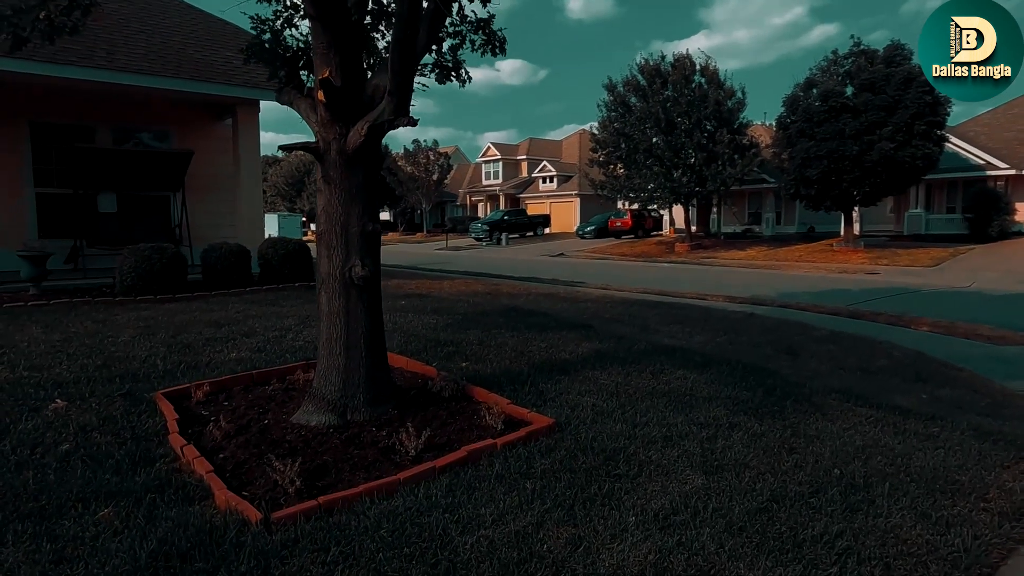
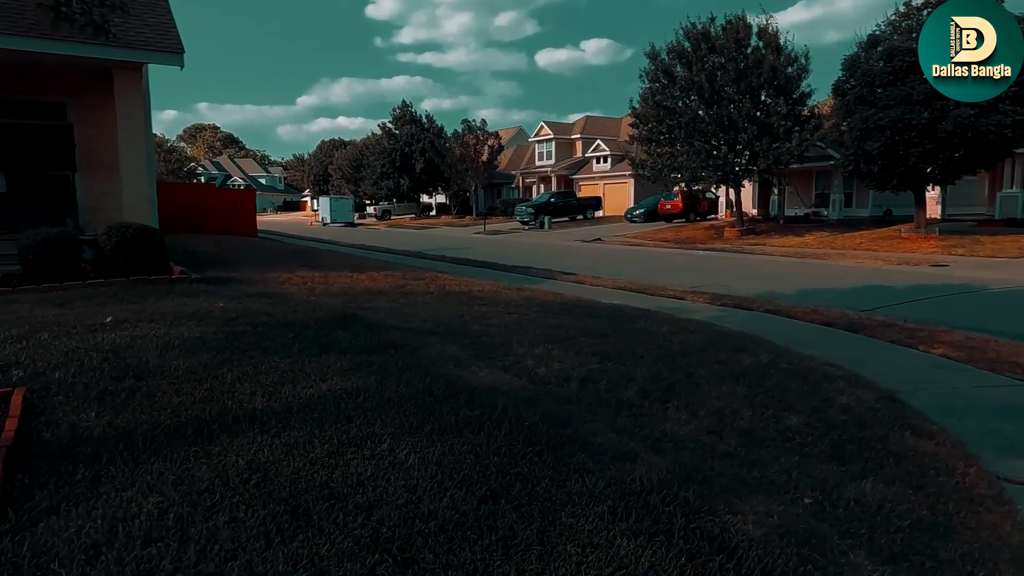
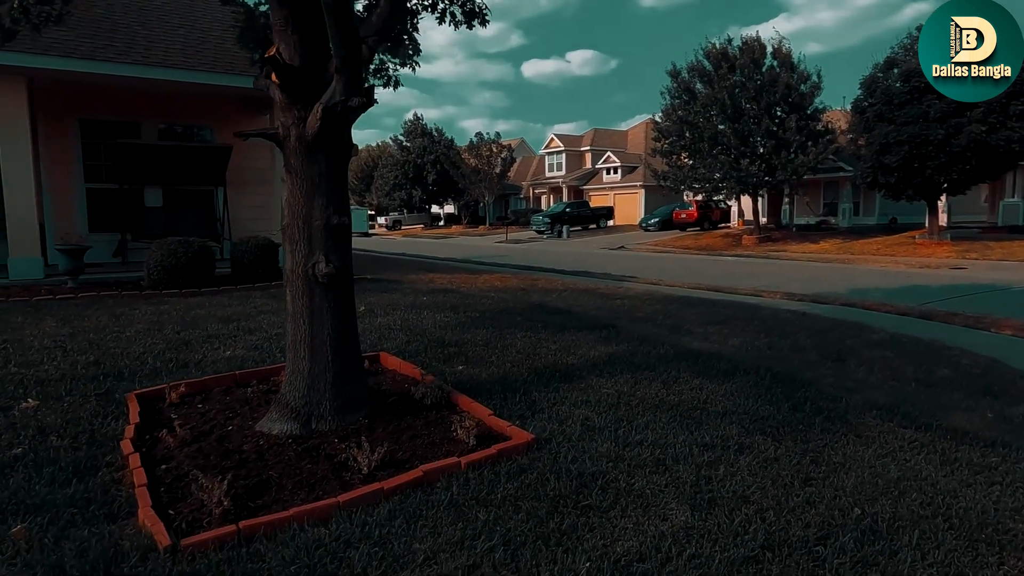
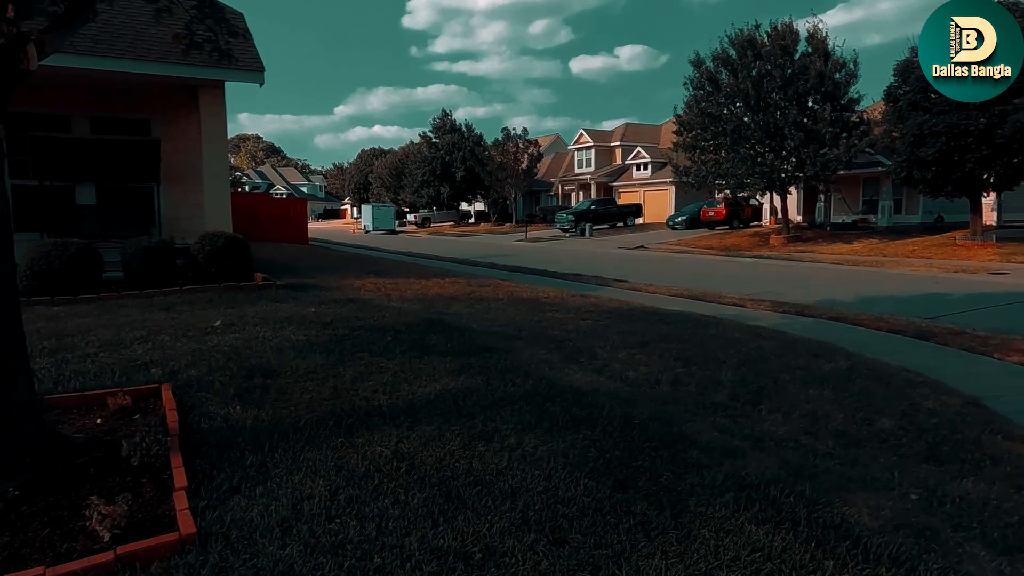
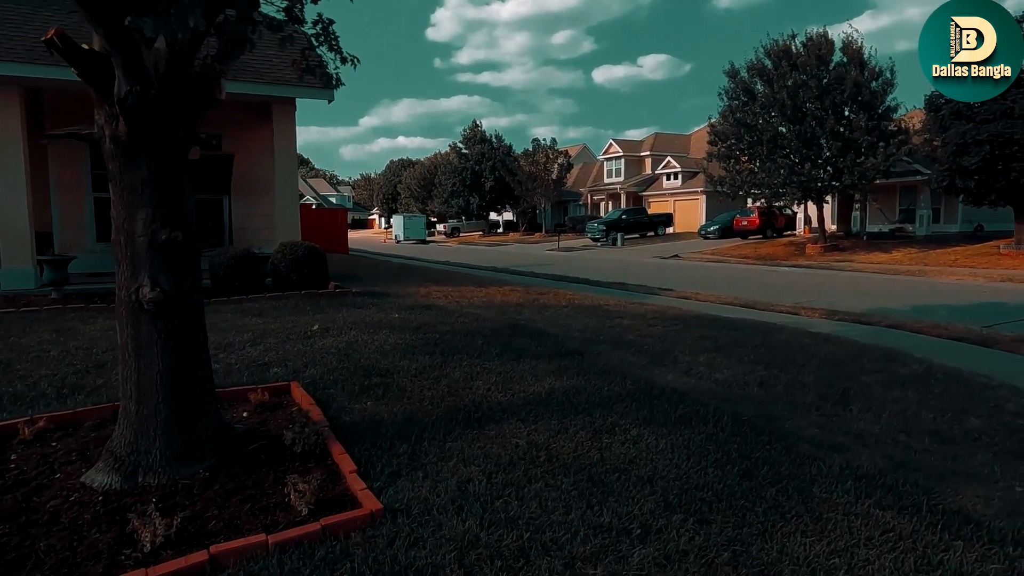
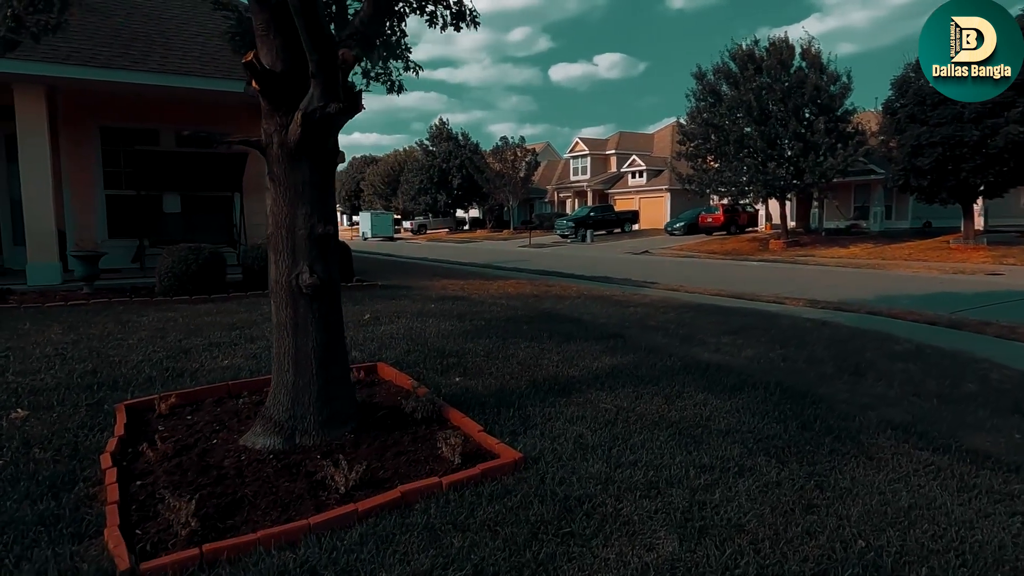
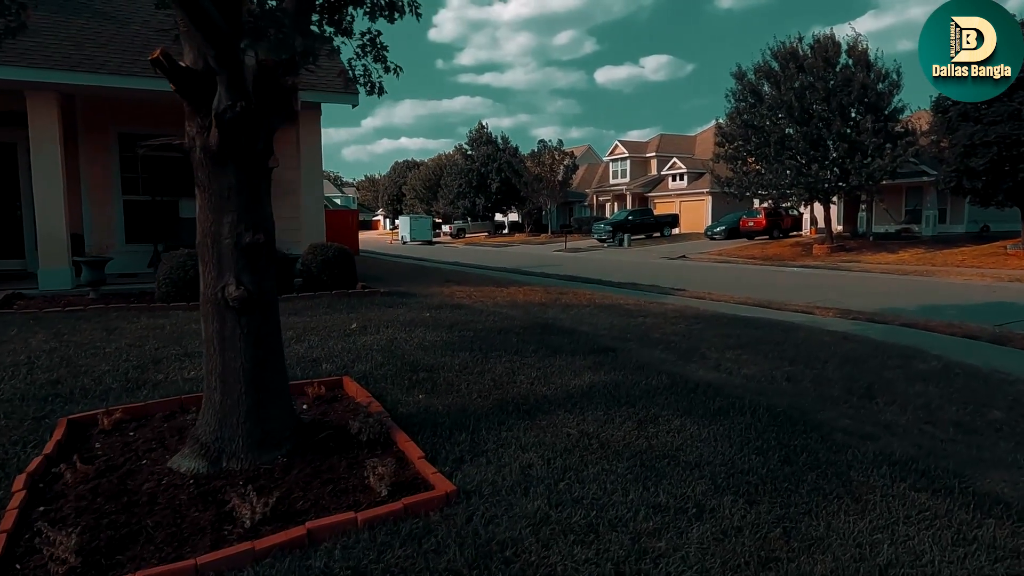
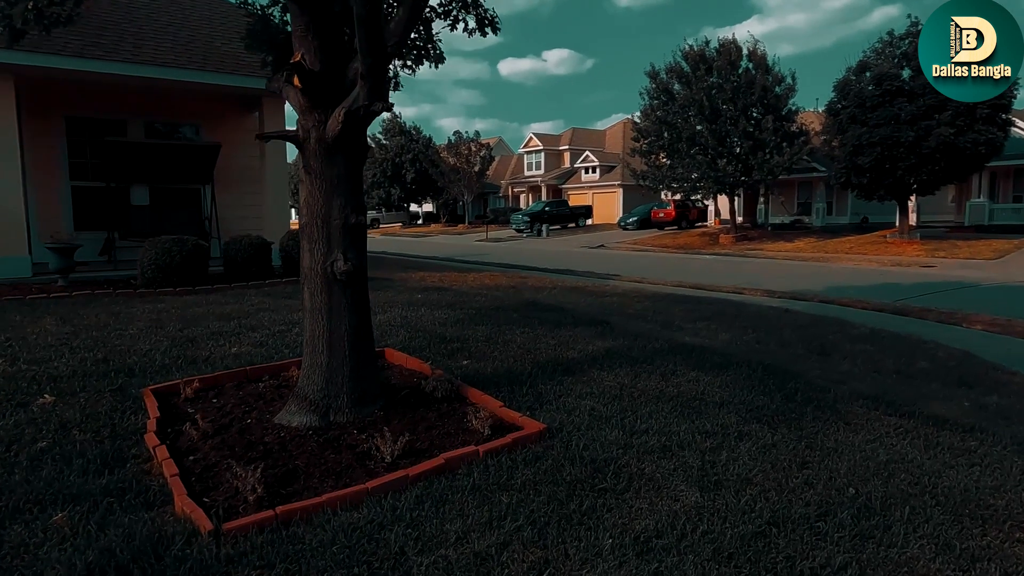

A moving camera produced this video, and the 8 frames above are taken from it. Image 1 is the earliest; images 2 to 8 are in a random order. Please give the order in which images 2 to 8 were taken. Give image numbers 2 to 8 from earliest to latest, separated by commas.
8, 3, 6, 7, 5, 4, 2
